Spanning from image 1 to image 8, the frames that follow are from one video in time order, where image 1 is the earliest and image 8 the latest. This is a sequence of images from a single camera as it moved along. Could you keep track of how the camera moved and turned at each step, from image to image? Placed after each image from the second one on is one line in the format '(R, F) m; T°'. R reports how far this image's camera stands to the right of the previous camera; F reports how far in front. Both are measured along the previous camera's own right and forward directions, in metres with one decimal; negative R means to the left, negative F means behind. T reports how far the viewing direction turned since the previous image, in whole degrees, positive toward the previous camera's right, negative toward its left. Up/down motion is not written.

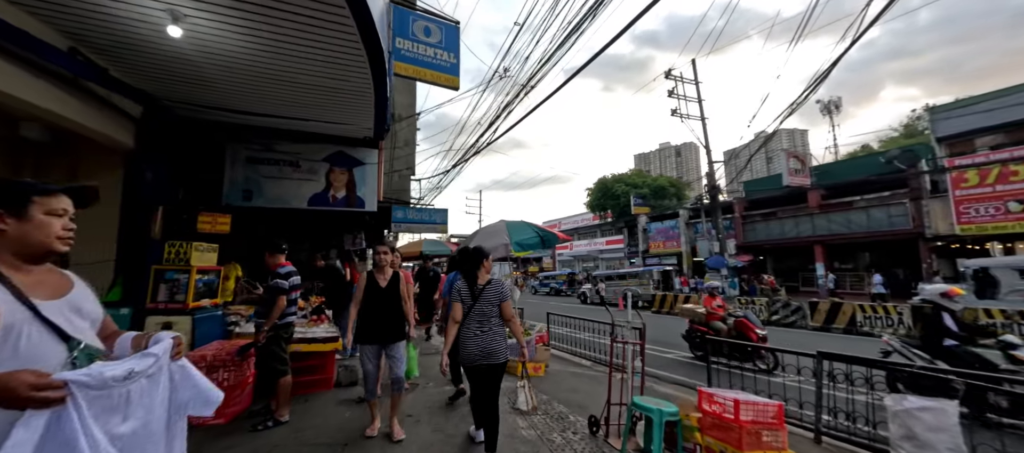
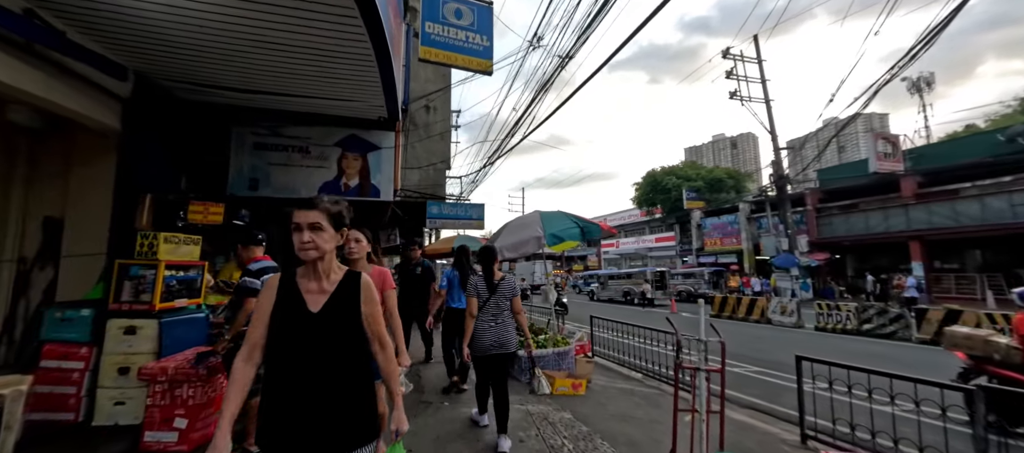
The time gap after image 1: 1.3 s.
(+0.1, +0.9) m; -7°
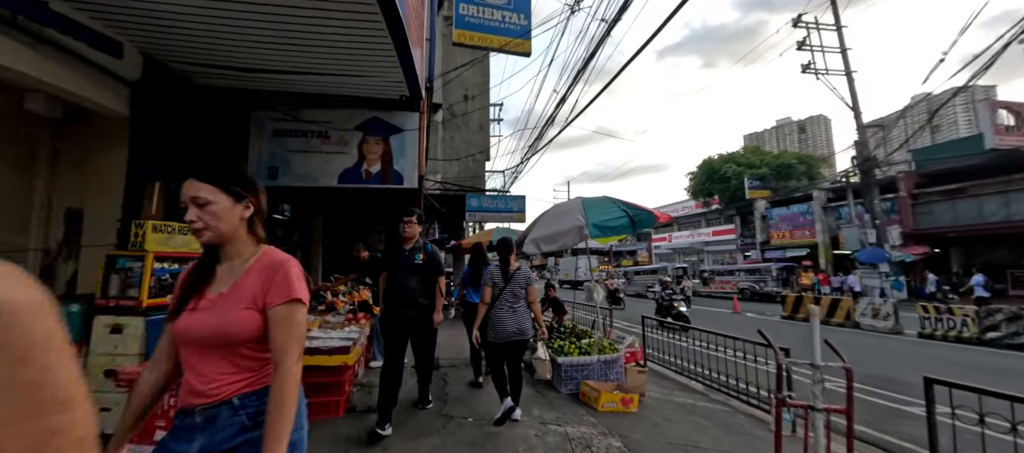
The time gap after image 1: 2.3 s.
(+0.1, +0.7) m; -7°
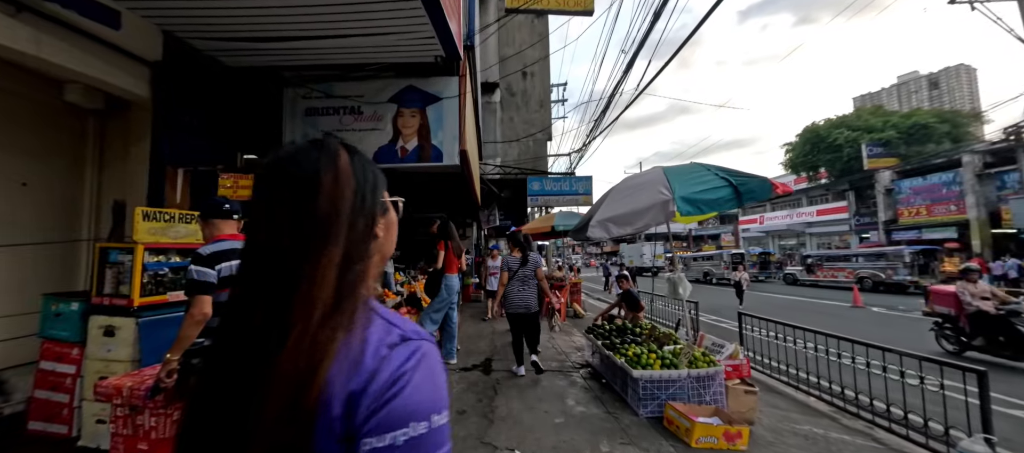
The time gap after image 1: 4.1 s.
(+0.1, +0.8) m; -11°
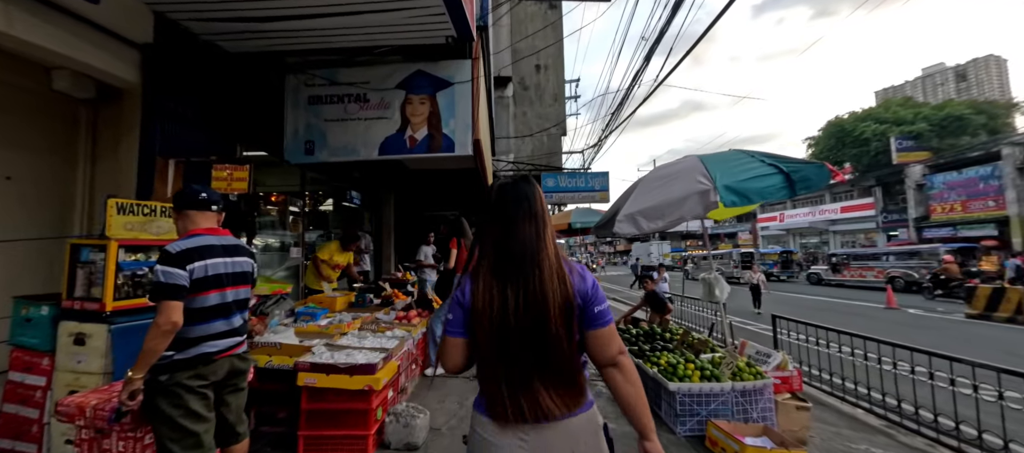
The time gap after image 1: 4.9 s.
(-0.1, +0.3) m; -2°
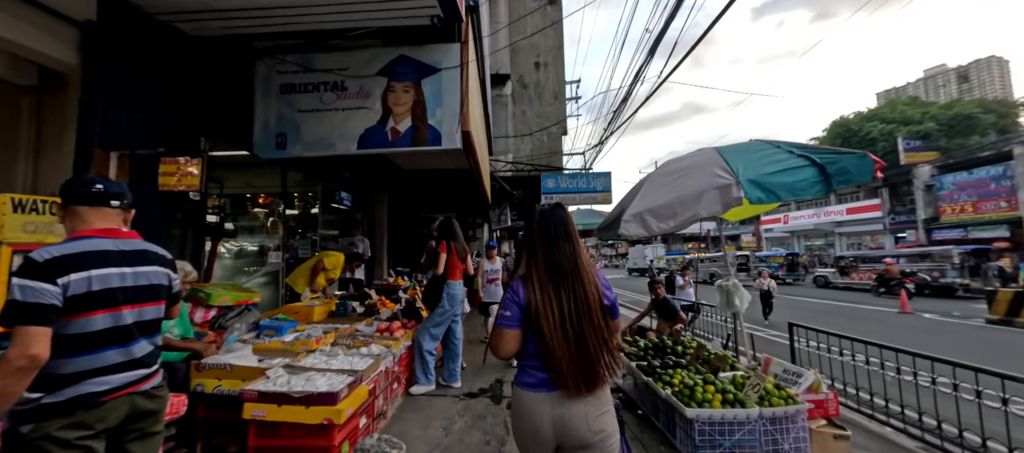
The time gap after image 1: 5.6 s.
(+0.1, +0.4) m; 0°
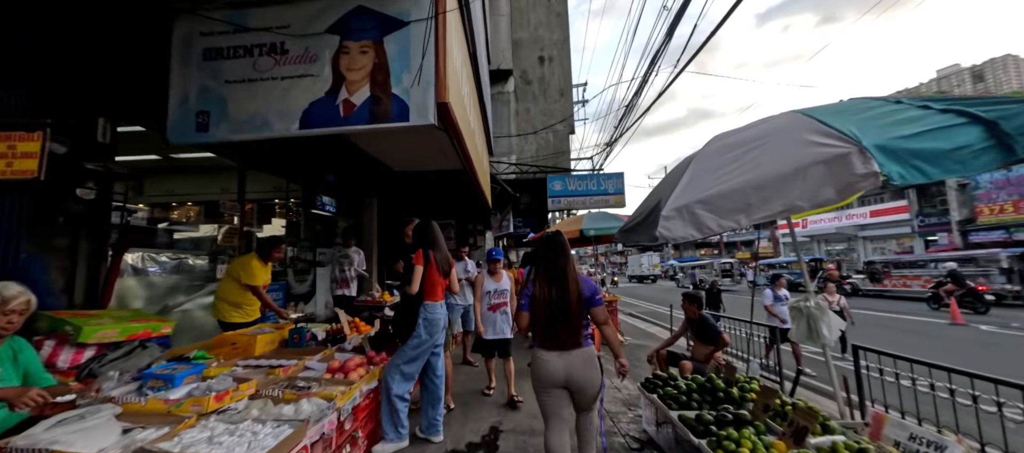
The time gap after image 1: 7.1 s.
(+0.1, +0.9) m; -1°
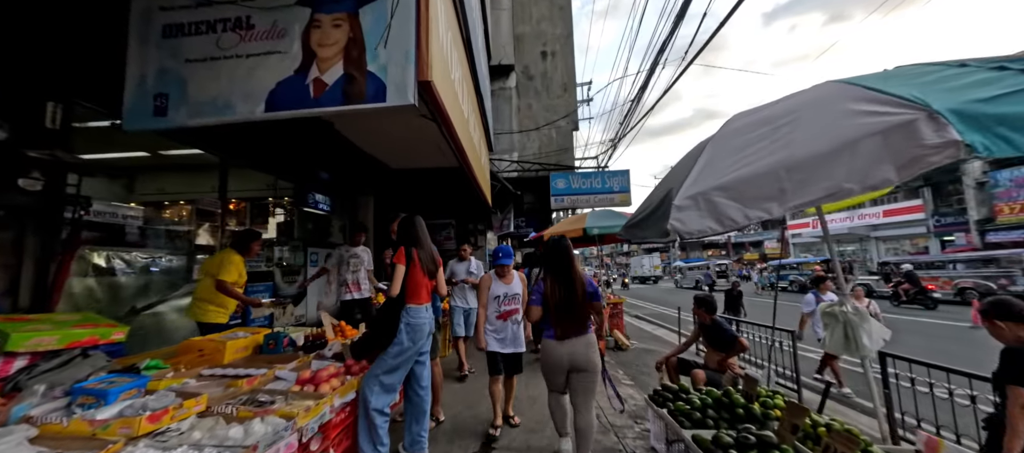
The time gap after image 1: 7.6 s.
(+0.1, +0.3) m; -1°
